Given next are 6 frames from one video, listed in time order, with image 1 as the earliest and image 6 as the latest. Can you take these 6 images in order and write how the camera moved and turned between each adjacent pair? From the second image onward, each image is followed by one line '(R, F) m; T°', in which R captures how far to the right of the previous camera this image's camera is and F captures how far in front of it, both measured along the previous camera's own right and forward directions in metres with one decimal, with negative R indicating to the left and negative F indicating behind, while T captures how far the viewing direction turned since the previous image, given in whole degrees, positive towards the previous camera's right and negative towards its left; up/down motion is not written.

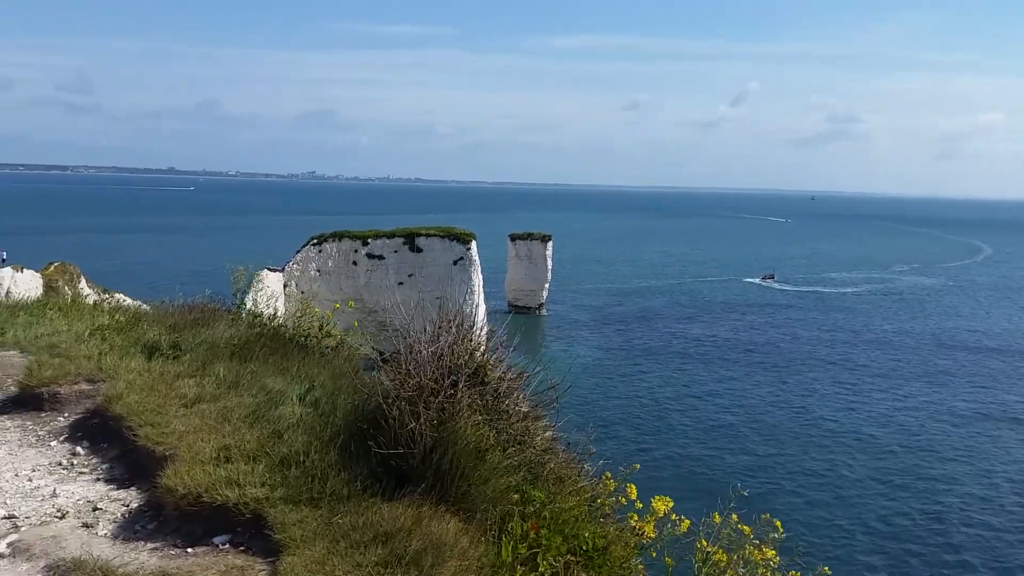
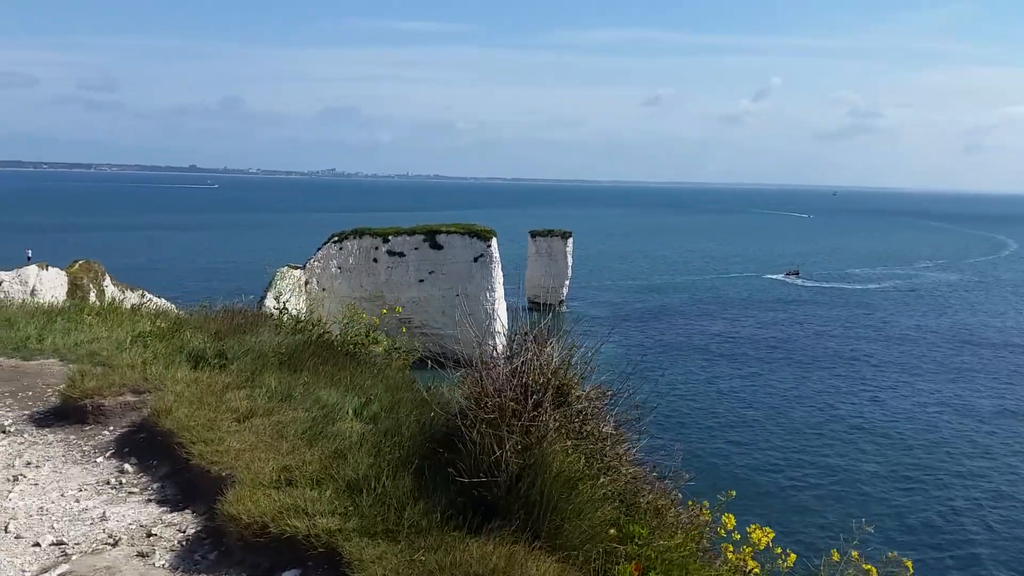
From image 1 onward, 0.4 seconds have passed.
(-0.4, +0.3) m; -1°
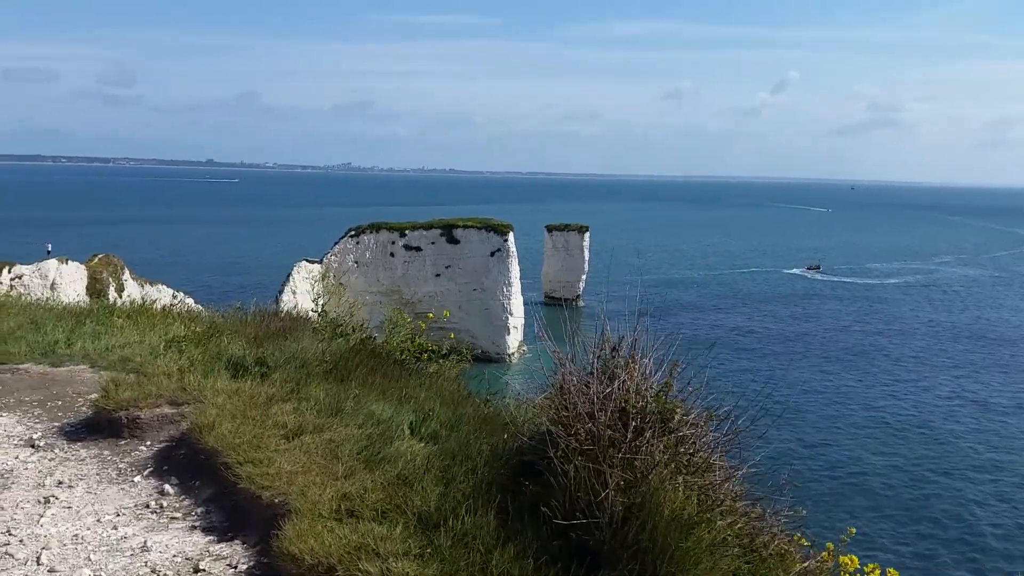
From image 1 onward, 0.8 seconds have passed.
(-0.4, +0.4) m; -1°
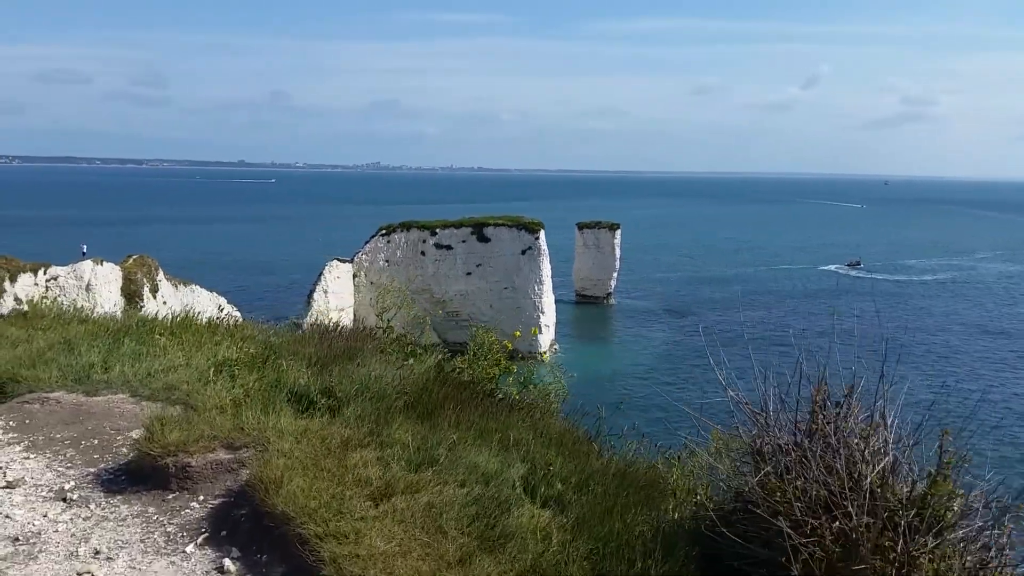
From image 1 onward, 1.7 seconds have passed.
(-0.6, +0.9) m; -2°
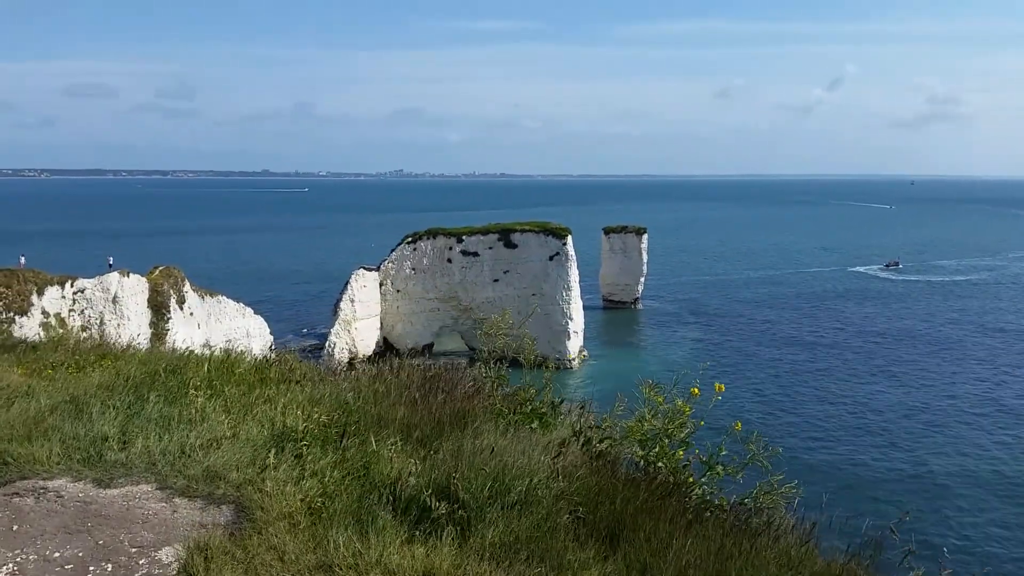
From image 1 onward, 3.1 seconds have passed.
(-0.8, +1.6) m; -2°
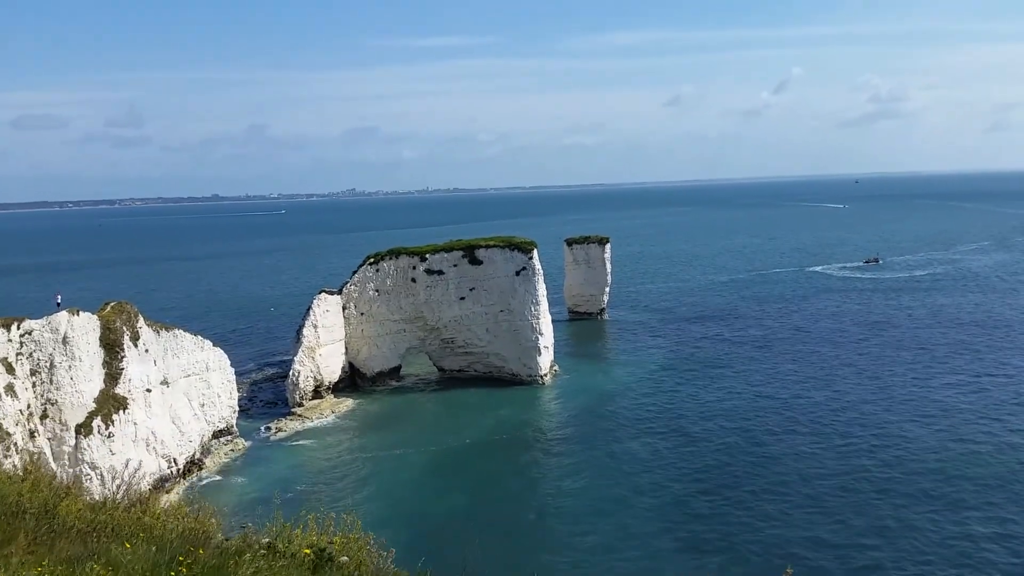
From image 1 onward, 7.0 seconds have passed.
(-0.5, +1.7) m; +3°
